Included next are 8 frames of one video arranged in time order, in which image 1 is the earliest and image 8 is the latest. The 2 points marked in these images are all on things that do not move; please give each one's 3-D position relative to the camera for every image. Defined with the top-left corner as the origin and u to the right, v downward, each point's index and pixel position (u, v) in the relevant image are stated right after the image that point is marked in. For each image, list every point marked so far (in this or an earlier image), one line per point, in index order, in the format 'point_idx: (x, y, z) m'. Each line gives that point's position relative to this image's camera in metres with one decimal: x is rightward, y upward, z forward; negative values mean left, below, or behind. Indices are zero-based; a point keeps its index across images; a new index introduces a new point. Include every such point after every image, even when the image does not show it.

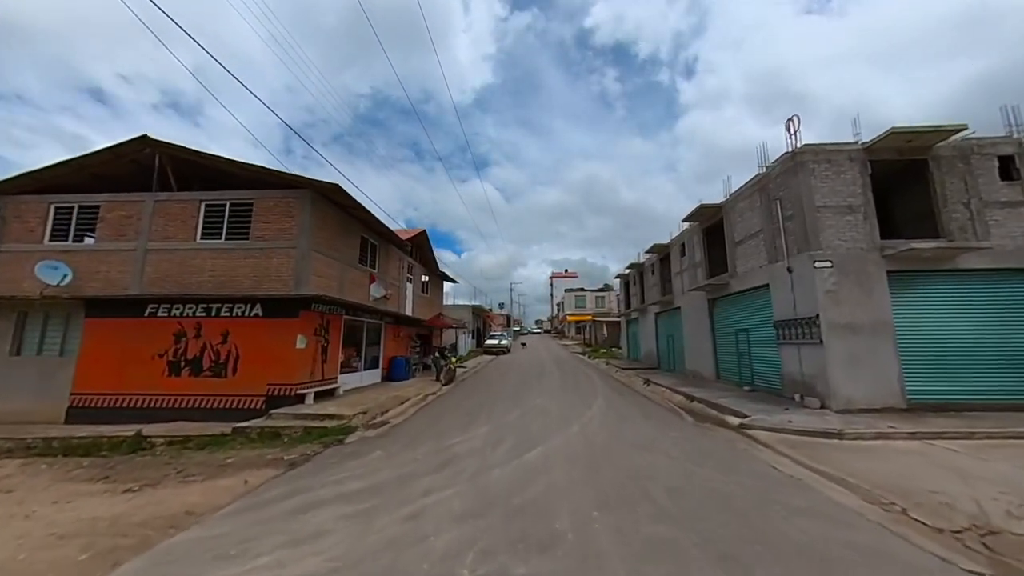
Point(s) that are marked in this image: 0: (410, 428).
0: (-3.5, -4.9, +9.2) m
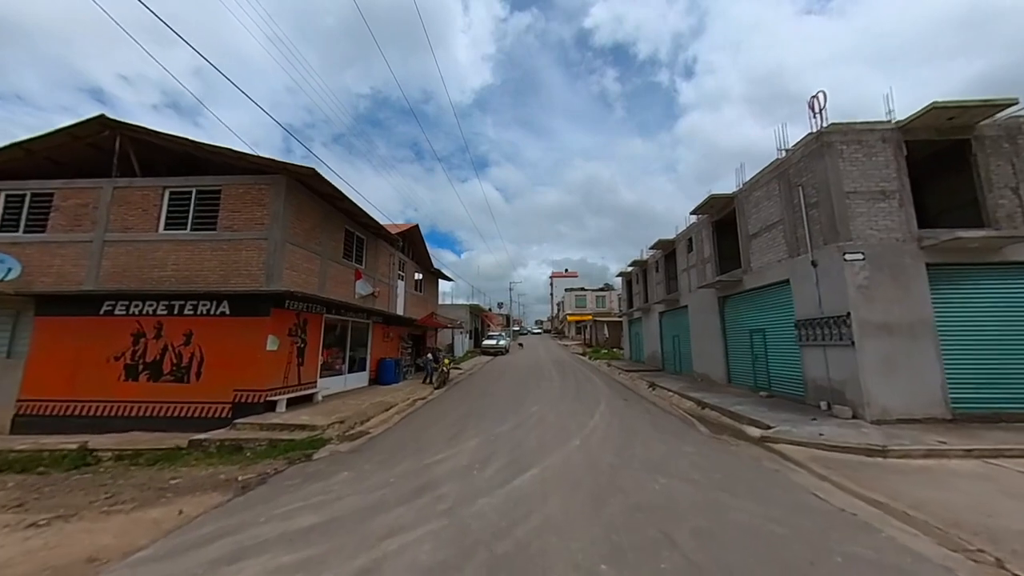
0: (-3.8, -4.7, +8.1) m
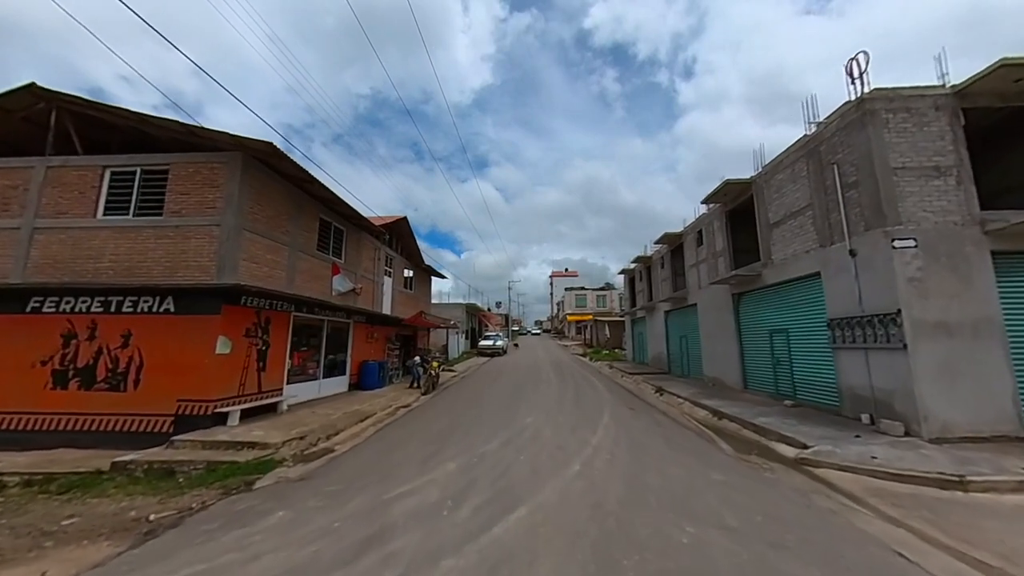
0: (-4.1, -4.5, +6.8) m
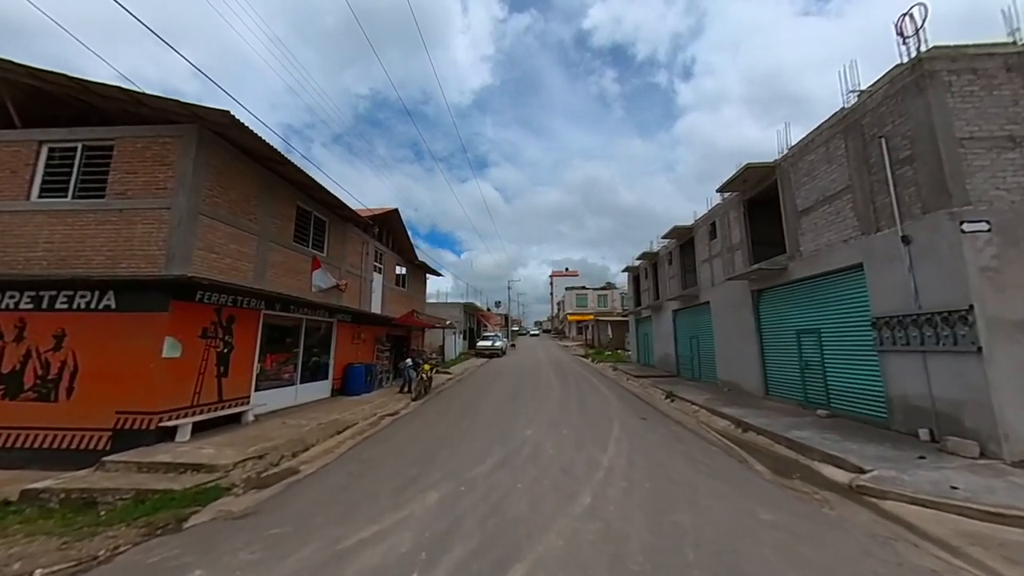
0: (-4.2, -4.3, +5.6) m
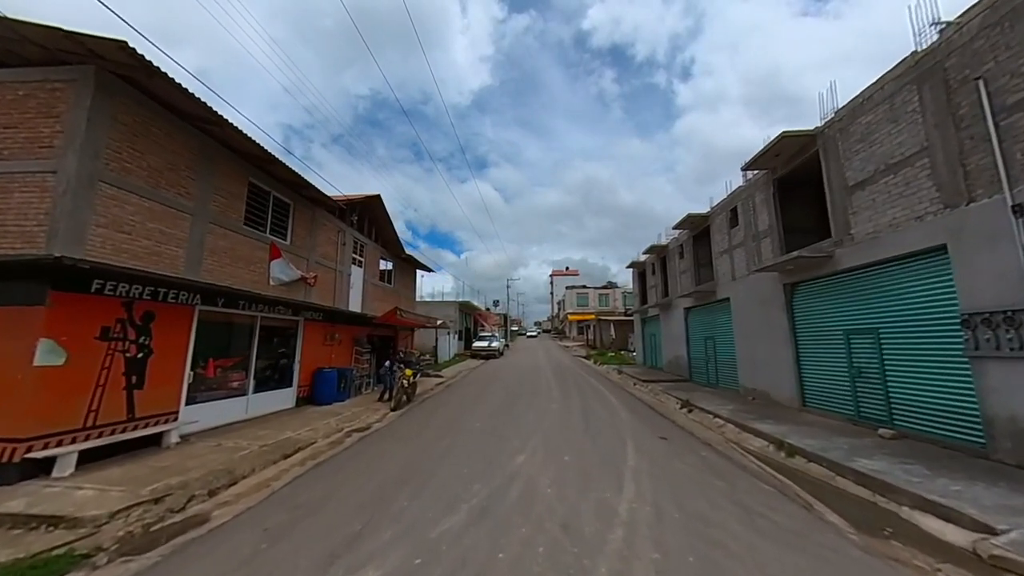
0: (-4.5, -4.0, +3.9) m
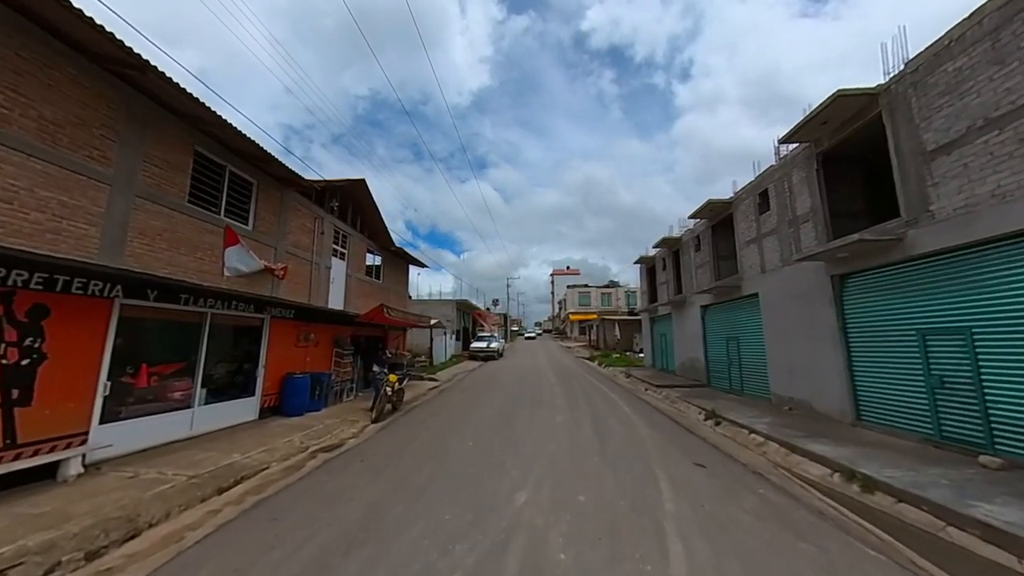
0: (-4.5, -3.8, +2.4) m
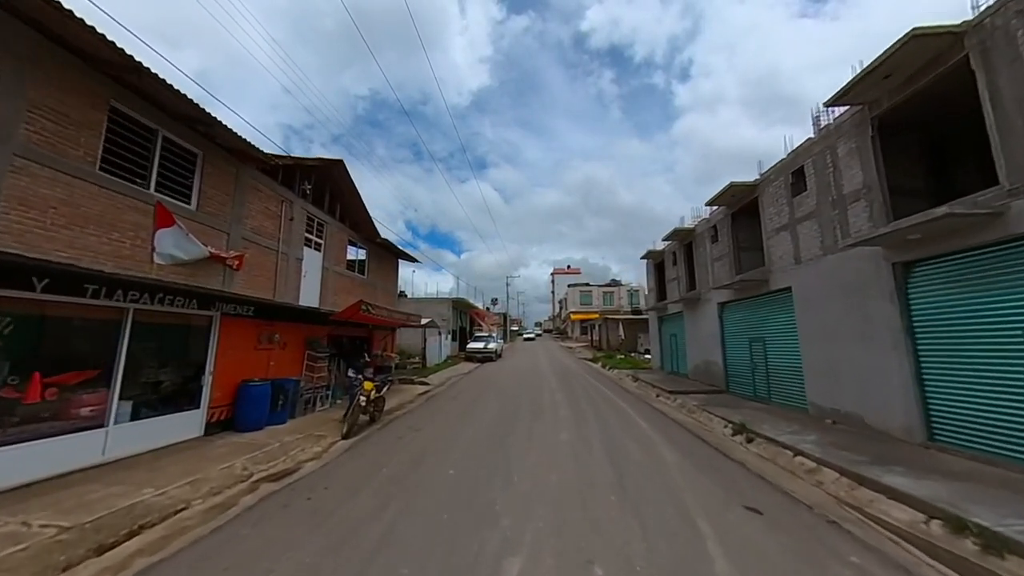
0: (-4.7, -3.5, +0.8) m
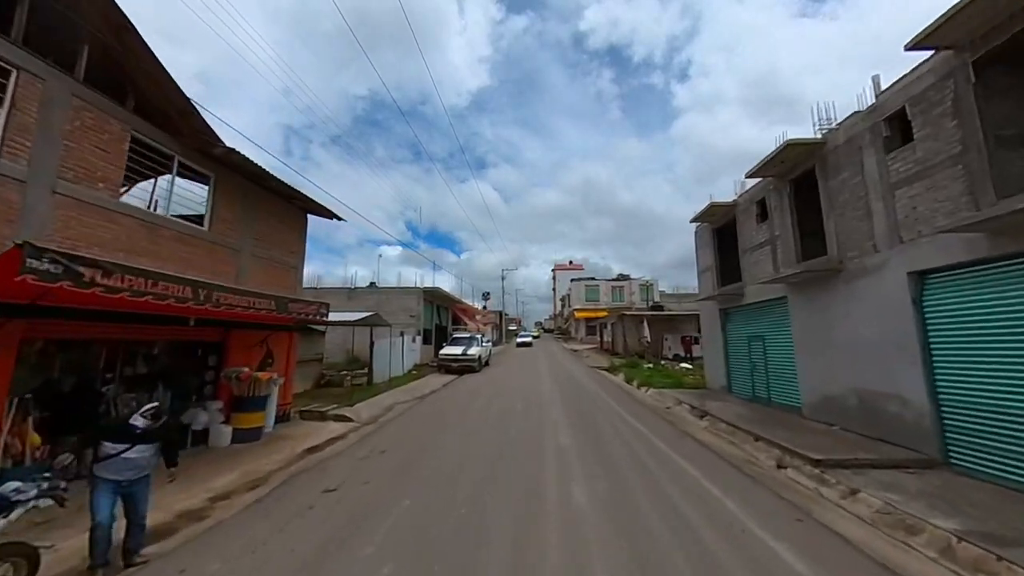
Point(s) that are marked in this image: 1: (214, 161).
0: (-5.6, -2.3, -6.5) m
1: (-9.4, +4.0, +8.3) m
